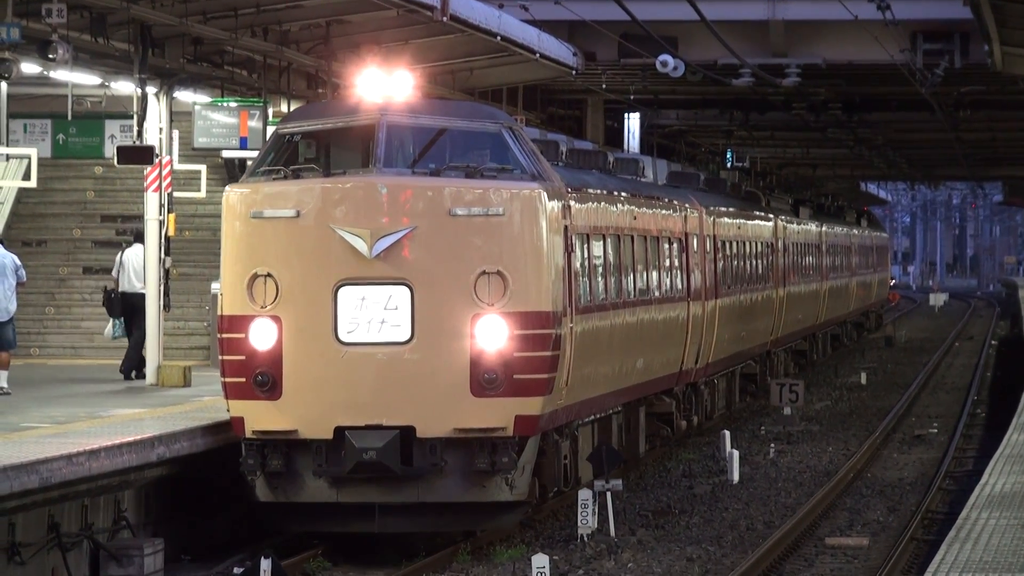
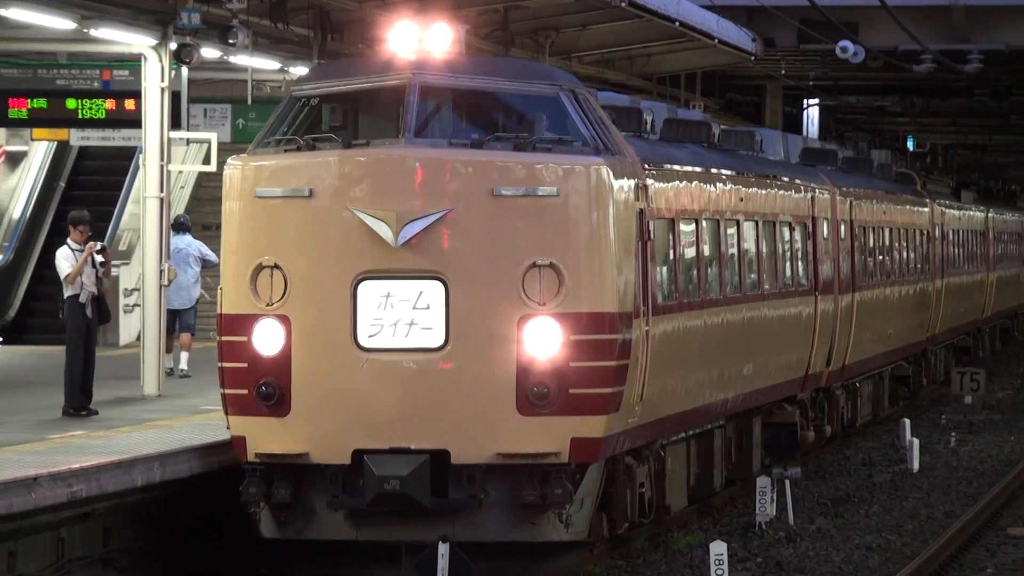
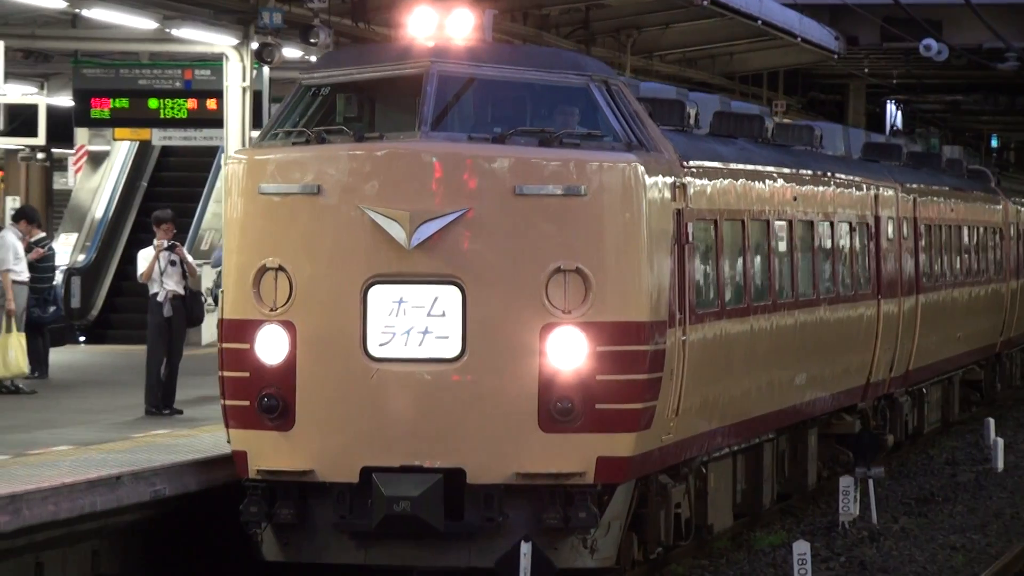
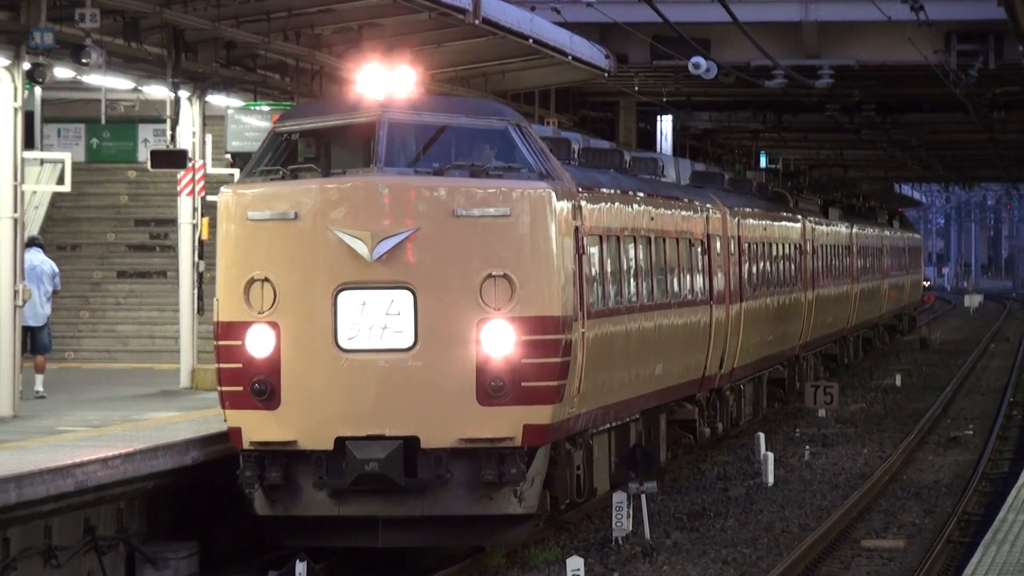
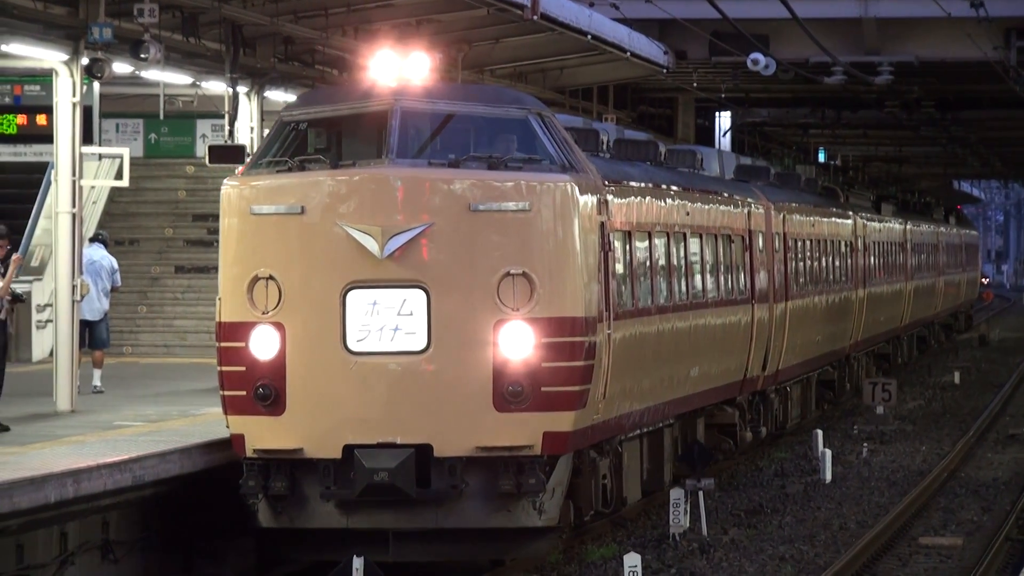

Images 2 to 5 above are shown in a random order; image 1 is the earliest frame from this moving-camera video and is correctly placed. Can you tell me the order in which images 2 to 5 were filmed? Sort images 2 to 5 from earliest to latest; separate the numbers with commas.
4, 5, 2, 3
